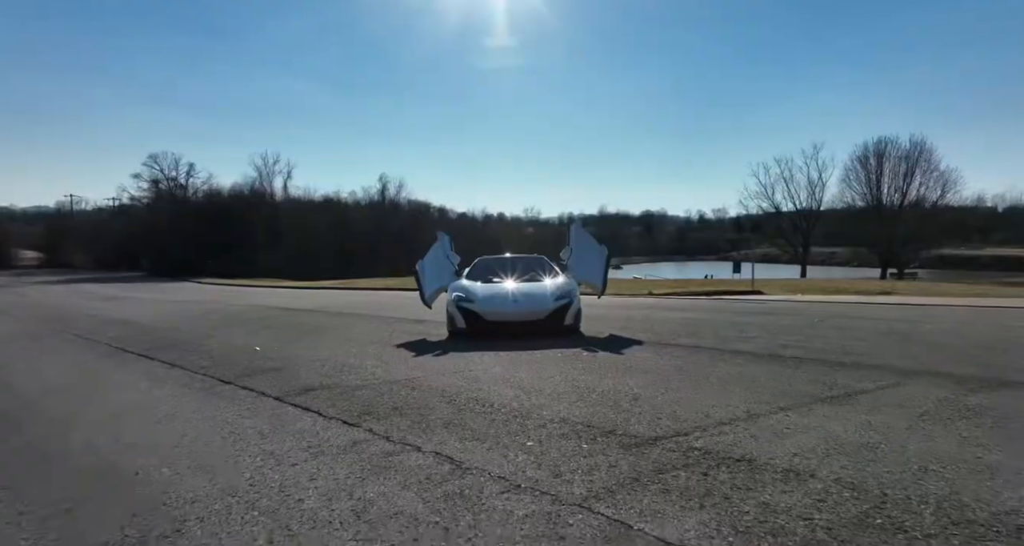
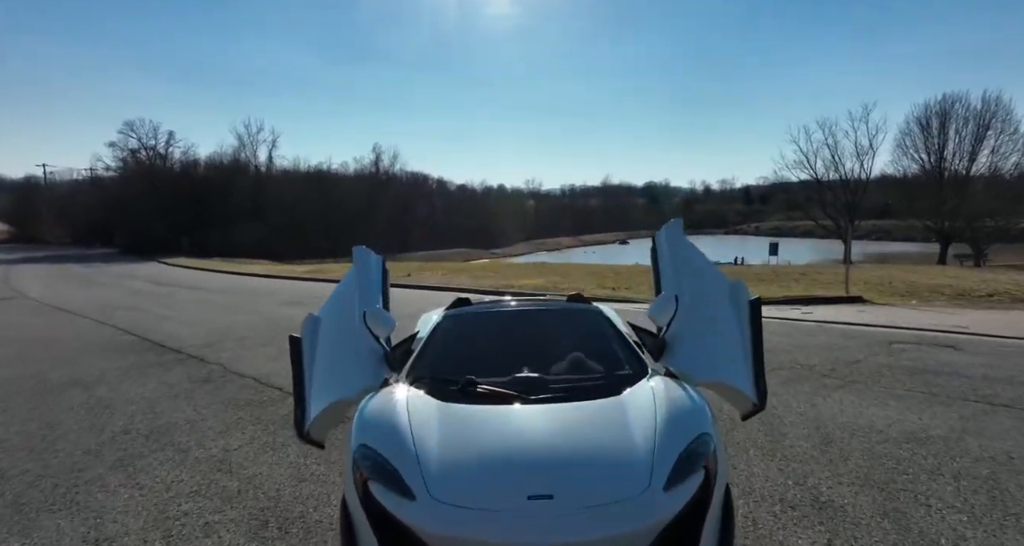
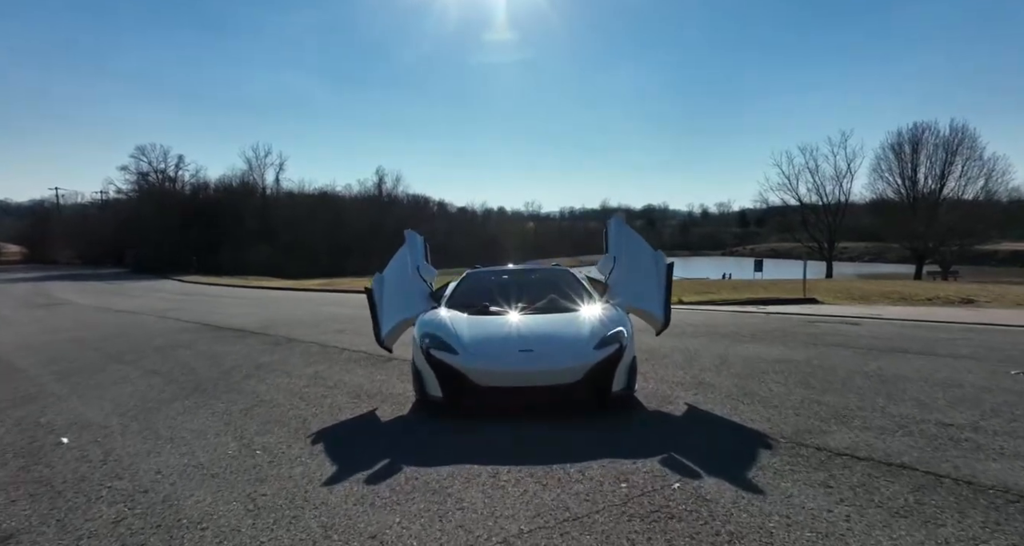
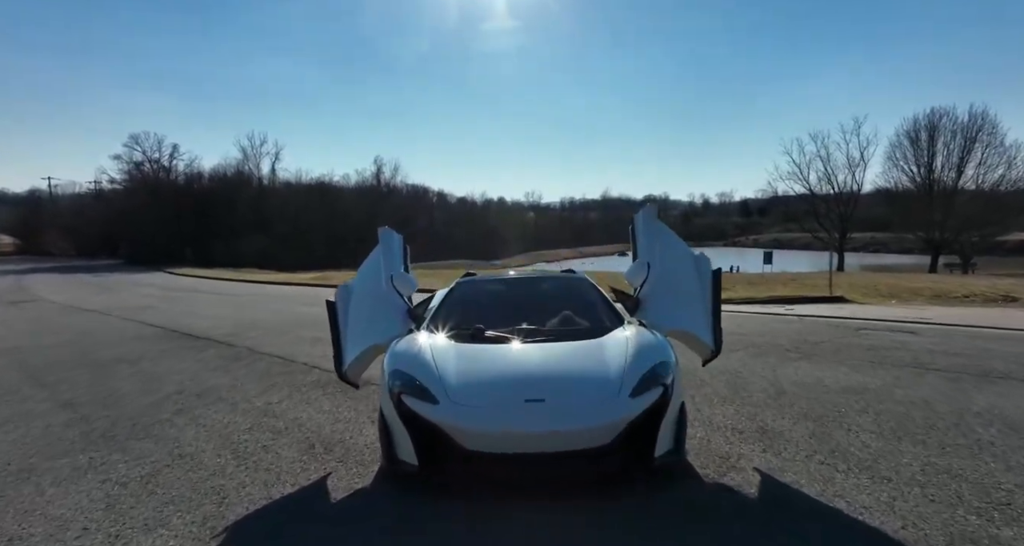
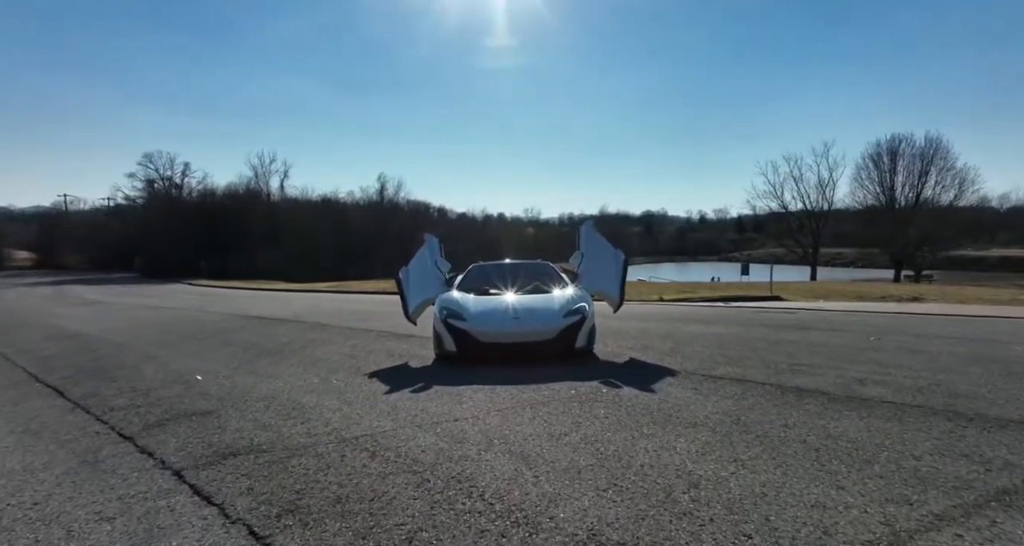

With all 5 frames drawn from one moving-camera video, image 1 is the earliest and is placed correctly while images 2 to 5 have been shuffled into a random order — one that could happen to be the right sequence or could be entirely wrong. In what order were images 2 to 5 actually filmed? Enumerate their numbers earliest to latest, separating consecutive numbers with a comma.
5, 3, 4, 2
